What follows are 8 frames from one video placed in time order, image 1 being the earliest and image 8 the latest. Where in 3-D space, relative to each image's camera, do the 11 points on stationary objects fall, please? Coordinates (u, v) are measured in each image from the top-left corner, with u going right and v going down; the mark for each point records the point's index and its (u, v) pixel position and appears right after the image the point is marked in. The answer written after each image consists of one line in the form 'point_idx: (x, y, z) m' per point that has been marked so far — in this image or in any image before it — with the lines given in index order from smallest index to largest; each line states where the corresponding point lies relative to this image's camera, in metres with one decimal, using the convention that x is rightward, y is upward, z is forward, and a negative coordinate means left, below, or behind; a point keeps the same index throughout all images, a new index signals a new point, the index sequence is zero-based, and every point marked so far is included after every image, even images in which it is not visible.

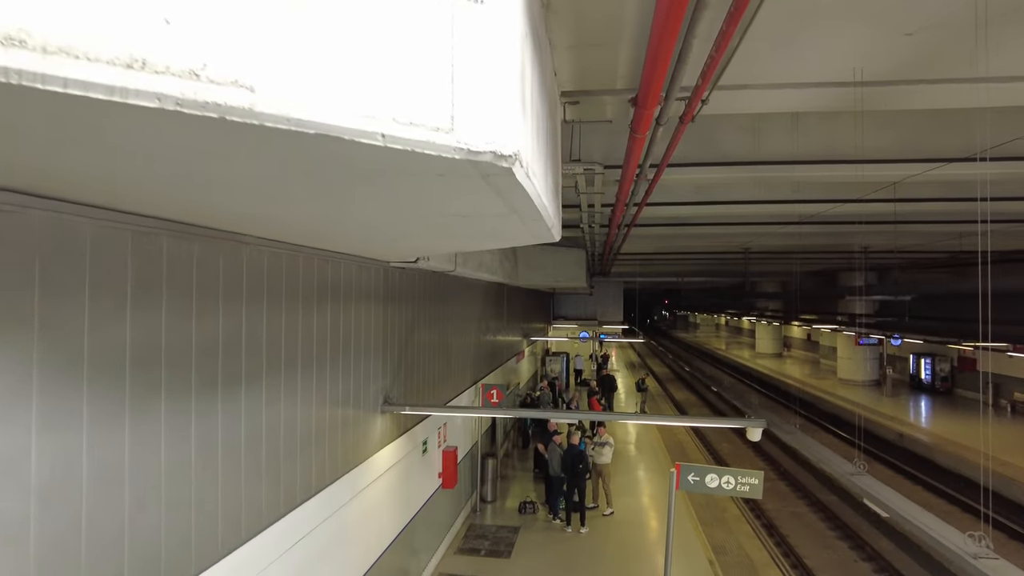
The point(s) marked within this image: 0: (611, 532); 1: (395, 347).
0: (+1.3, -3.3, +8.6) m
1: (-1.0, -0.5, +5.7) m
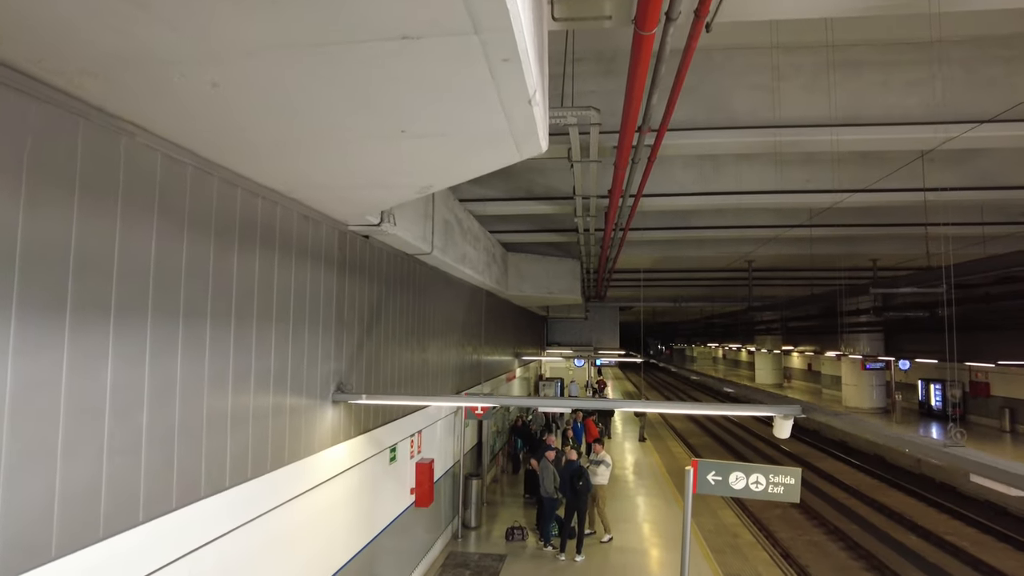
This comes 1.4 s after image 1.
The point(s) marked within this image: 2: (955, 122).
0: (+1.1, -3.2, +7.6) m
1: (-1.2, -0.3, +4.8) m
2: (+3.8, +1.4, +5.6) m
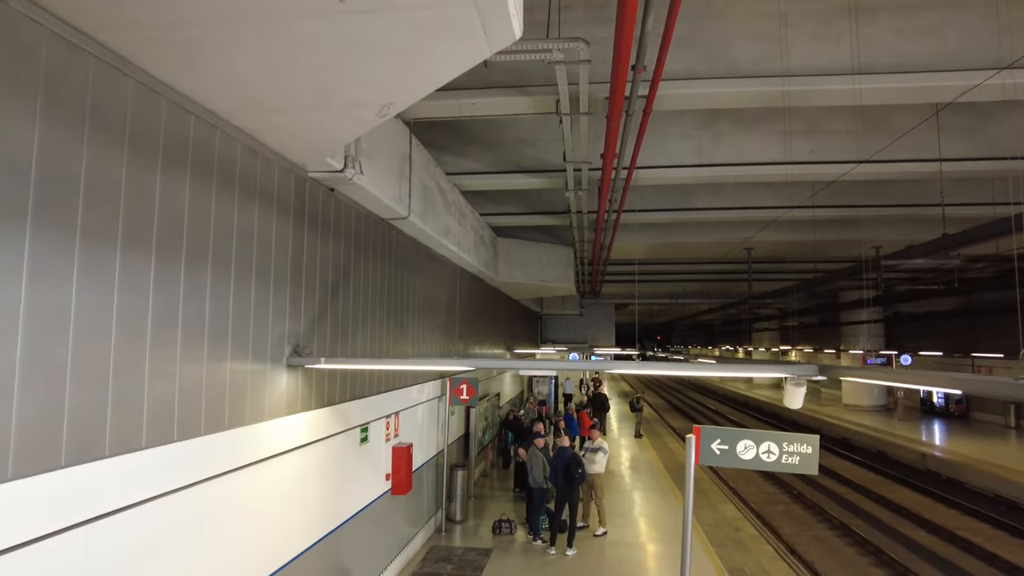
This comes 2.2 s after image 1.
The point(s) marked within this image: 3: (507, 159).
0: (+1.0, -2.9, +7.1) m
1: (-1.3, 0.0, +4.3) m
2: (+3.6, +1.7, +5.1) m
3: (-0.1, +1.6, +8.0) m
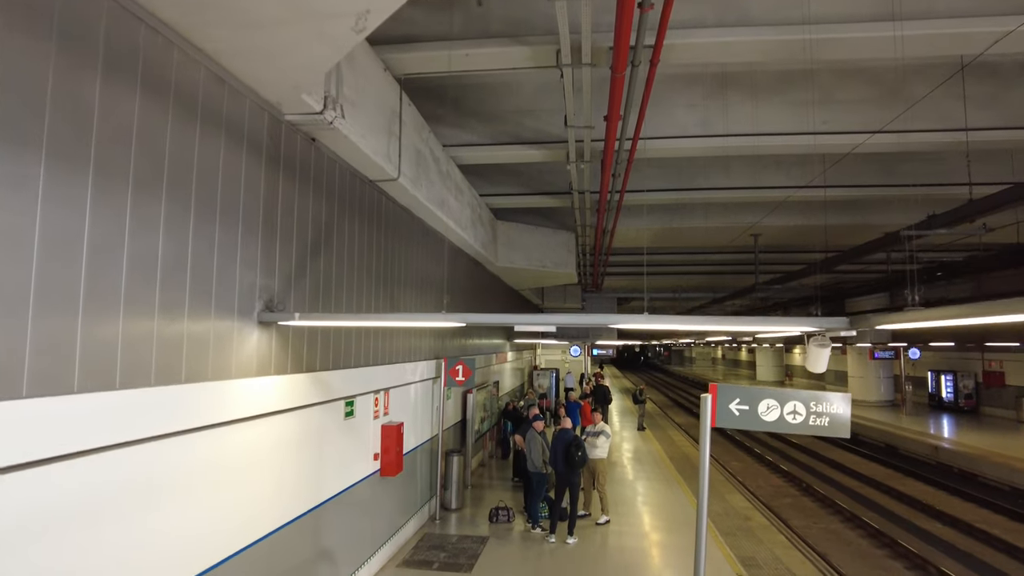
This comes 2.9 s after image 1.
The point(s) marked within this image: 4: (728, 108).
0: (+1.0, -2.7, +6.7) m
1: (-1.3, +0.3, +4.0) m
2: (+3.6, +2.0, +4.7) m
3: (-0.1, +1.9, +7.7) m
4: (+2.5, +2.1, +7.4) m
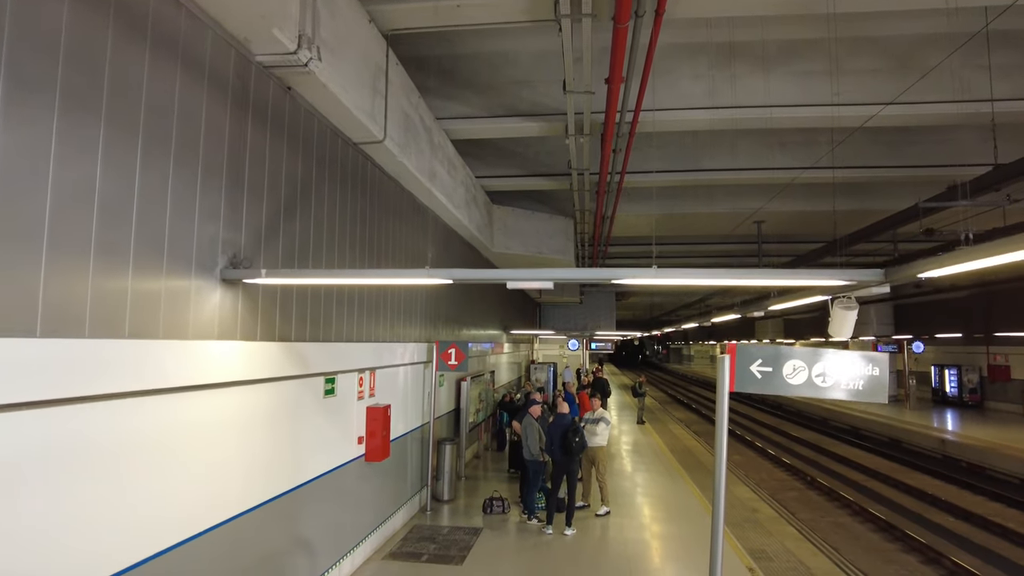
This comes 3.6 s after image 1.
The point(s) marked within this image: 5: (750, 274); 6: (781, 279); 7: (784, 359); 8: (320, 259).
0: (+0.9, -2.4, +6.4) m
1: (-1.4, +0.5, +3.6) m
2: (+3.6, +2.2, +4.4) m
3: (-0.1, +2.1, +7.3) m
4: (+2.4, +2.3, +7.0) m
5: (+1.0, +0.1, +2.8) m
6: (+1.2, 0.0, +3.0) m
7: (+1.1, -0.3, +2.6) m
8: (-1.3, +0.2, +4.3) m
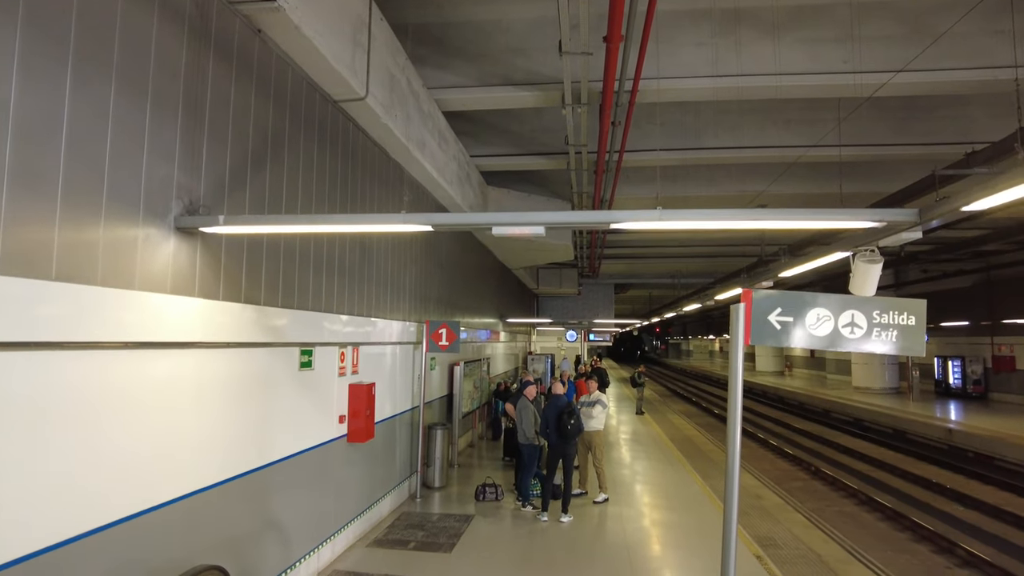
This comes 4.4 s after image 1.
0: (+0.9, -2.2, +6.0) m
1: (-1.4, +0.7, +3.3) m
2: (+3.5, +2.4, +4.1) m
3: (-0.2, +2.3, +7.0) m
4: (+2.3, +2.5, +6.7) m
5: (+1.0, +0.3, +2.5) m
6: (+1.2, +0.3, +2.6) m
7: (+1.1, -0.1, +2.3) m
8: (-1.3, +0.4, +4.0) m
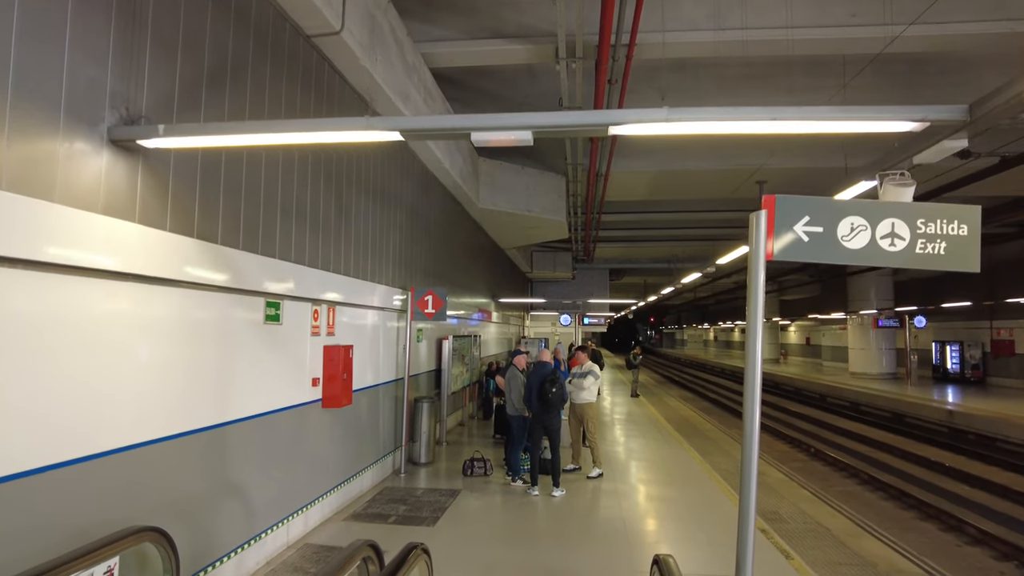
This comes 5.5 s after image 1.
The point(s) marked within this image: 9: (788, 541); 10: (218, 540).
0: (+0.8, -1.9, +5.7) m
1: (-1.5, +1.0, +2.9) m
2: (+3.4, +2.7, +3.7) m
3: (-0.3, +2.7, +6.6) m
4: (+2.3, +2.9, +6.4) m
5: (+0.9, +0.6, +2.2) m
6: (+1.1, +0.5, +2.3) m
7: (+1.0, +0.2, +2.0) m
8: (-1.4, +0.7, +3.6) m
9: (+1.9, -1.7, +4.4) m
10: (-1.5, -1.3, +3.3) m
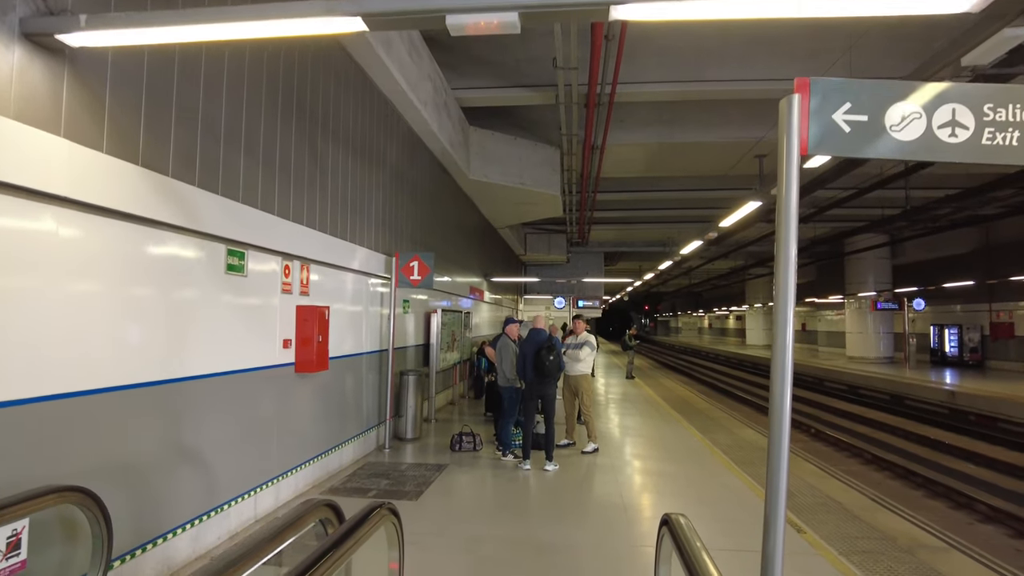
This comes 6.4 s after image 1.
0: (+0.7, -1.6, +5.4) m
1: (-1.6, +1.3, +2.5) m
2: (+3.4, +3.0, +3.3) m
3: (-0.4, +3.0, +6.2) m
4: (+2.2, +3.2, +6.0) m
5: (+0.9, +0.8, +1.8) m
6: (+1.0, +0.8, +1.9) m
7: (+0.9, +0.5, +1.6) m
8: (-1.5, +1.0, +3.2) m
9: (+1.8, -1.4, +4.1) m
10: (-1.5, -1.0, +2.9) m
